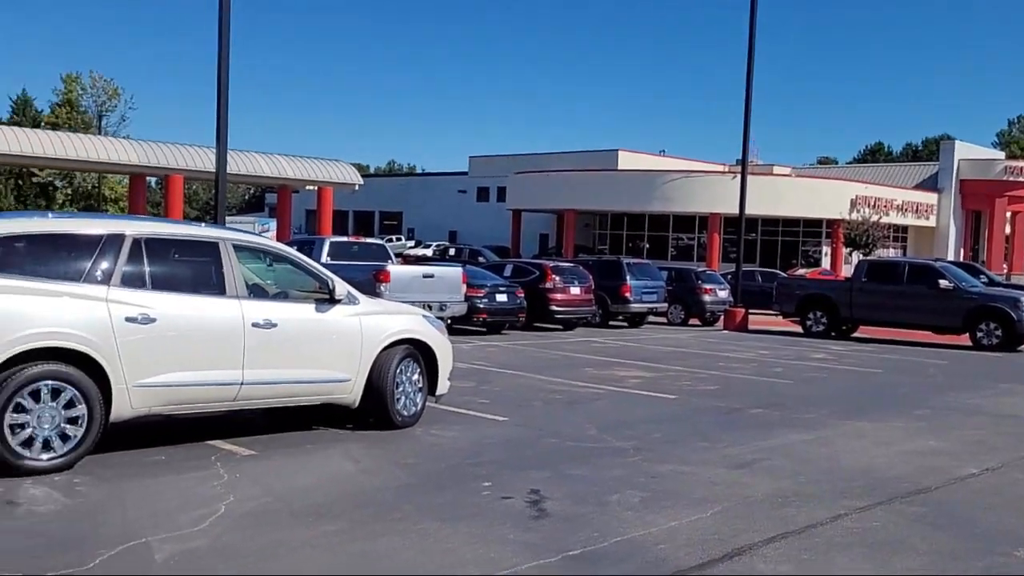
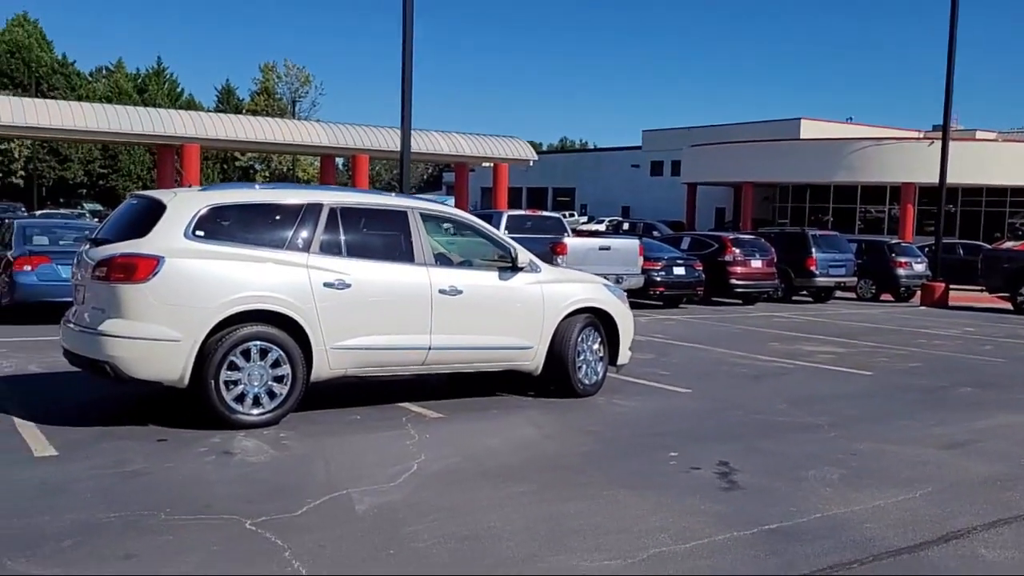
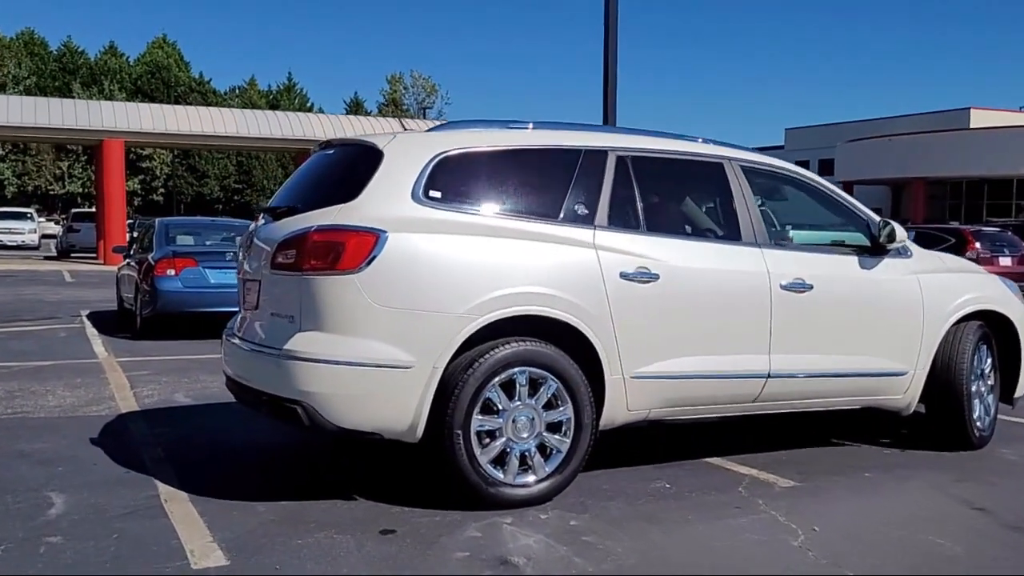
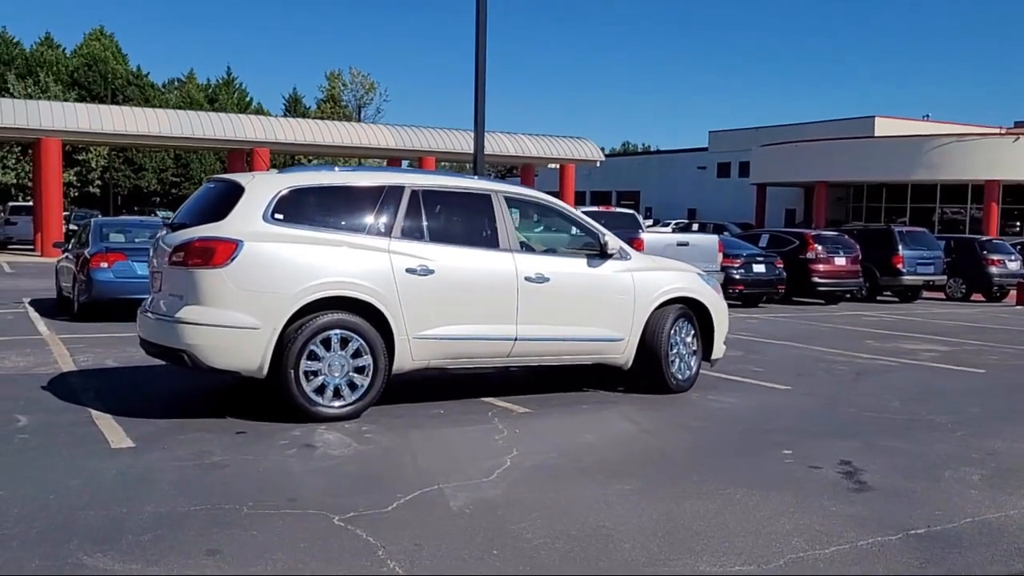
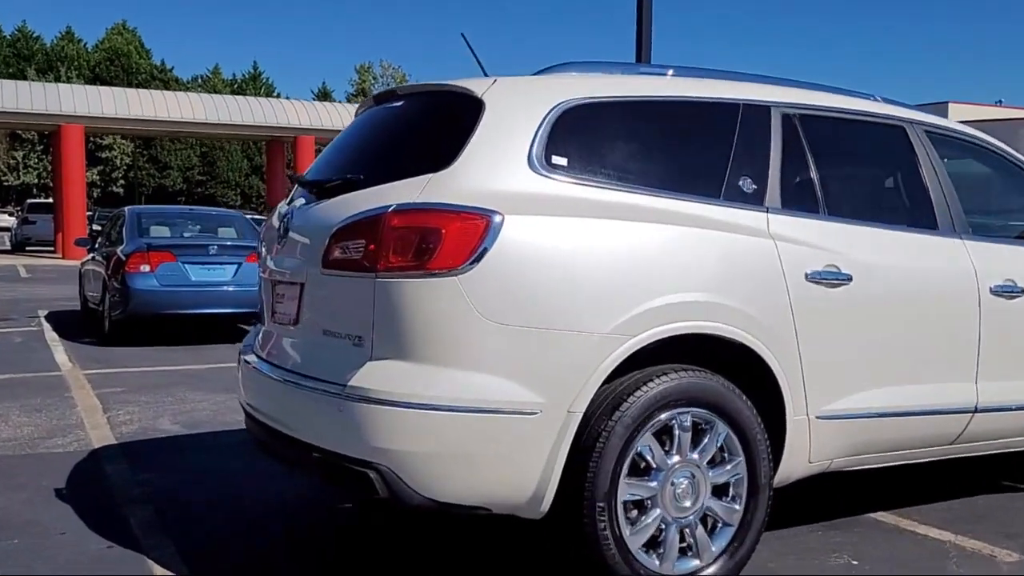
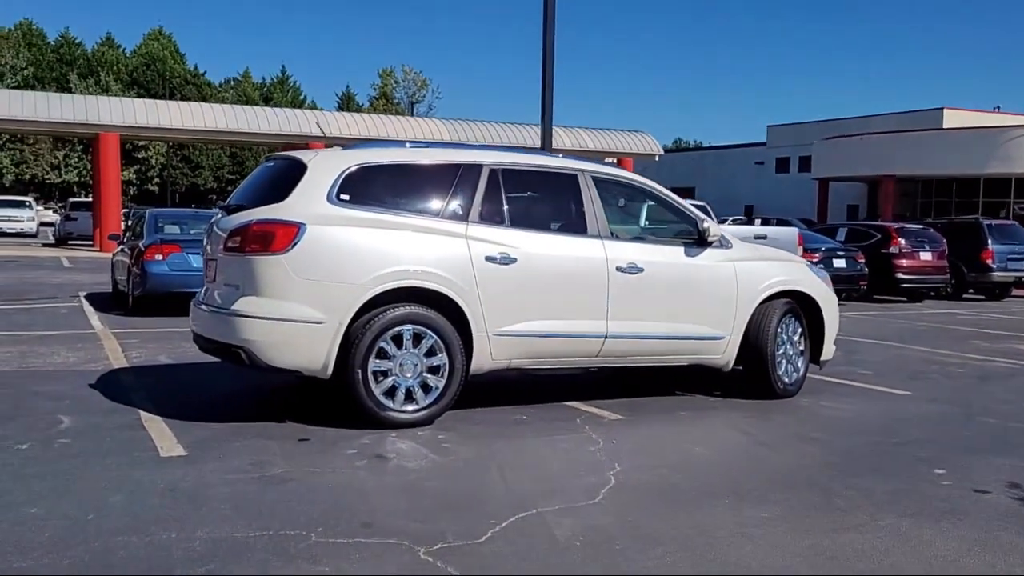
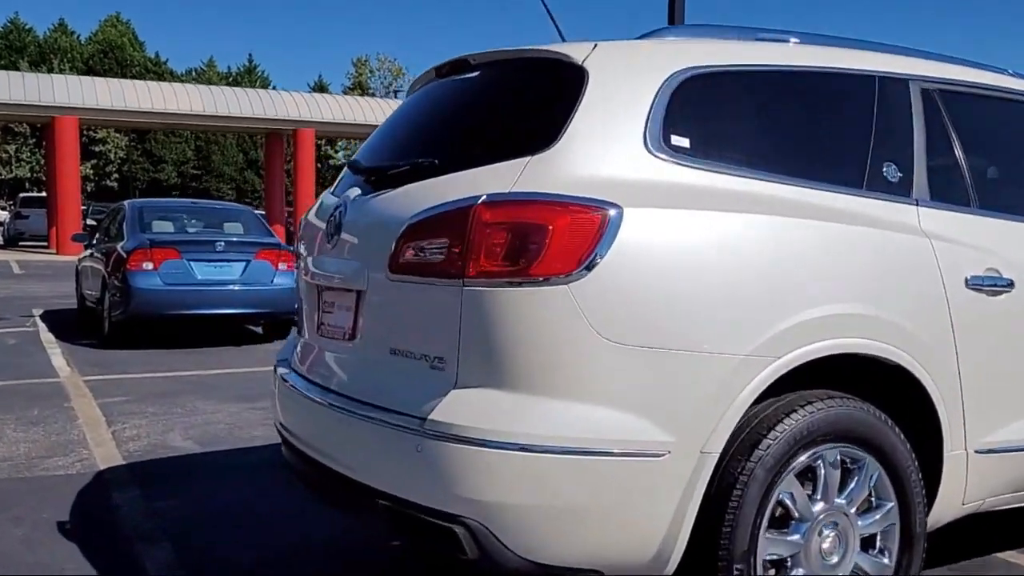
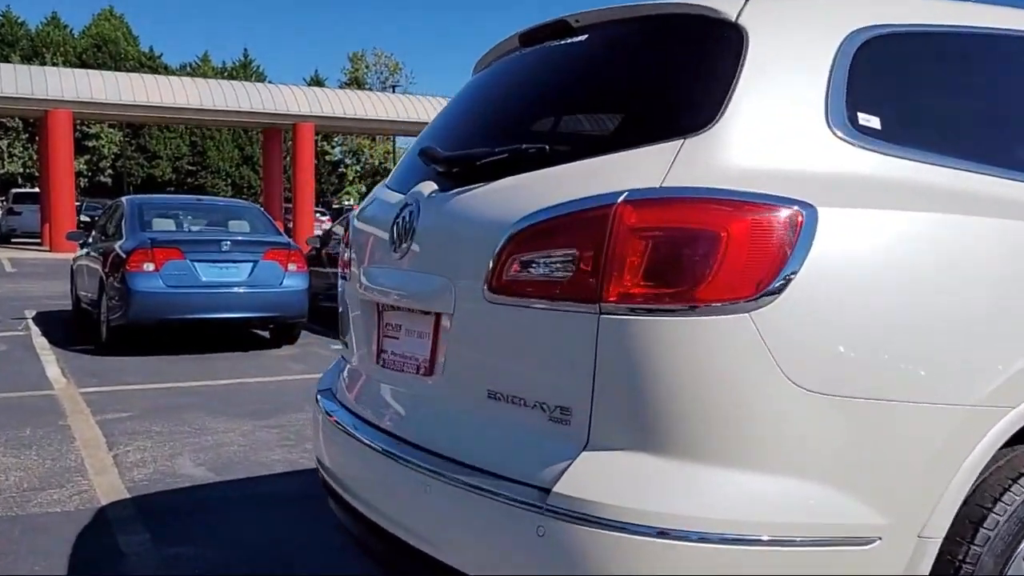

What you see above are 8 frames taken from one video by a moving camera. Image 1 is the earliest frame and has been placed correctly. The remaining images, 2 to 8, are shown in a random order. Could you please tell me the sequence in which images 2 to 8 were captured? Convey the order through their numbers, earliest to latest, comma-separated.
2, 4, 6, 3, 5, 7, 8
